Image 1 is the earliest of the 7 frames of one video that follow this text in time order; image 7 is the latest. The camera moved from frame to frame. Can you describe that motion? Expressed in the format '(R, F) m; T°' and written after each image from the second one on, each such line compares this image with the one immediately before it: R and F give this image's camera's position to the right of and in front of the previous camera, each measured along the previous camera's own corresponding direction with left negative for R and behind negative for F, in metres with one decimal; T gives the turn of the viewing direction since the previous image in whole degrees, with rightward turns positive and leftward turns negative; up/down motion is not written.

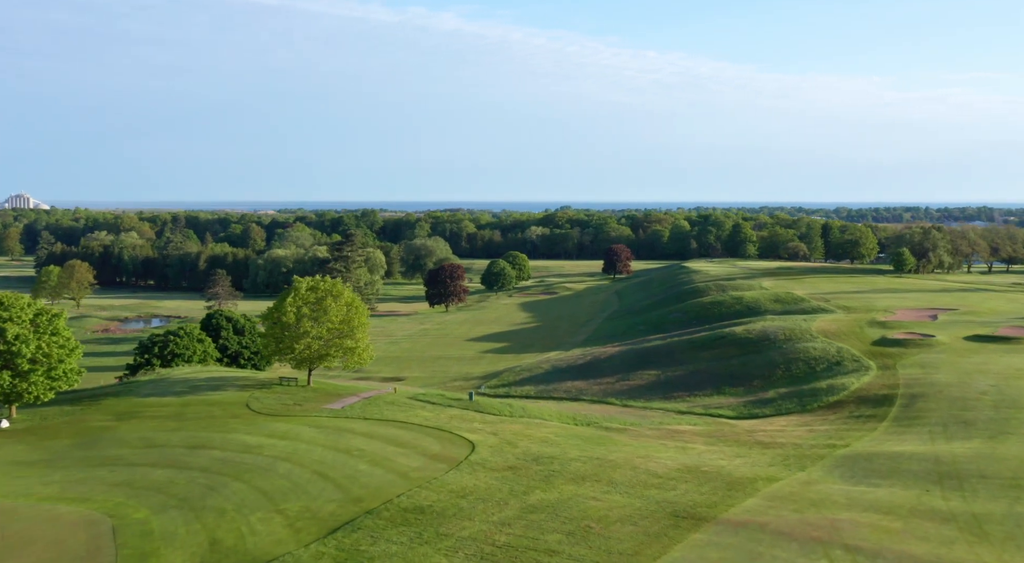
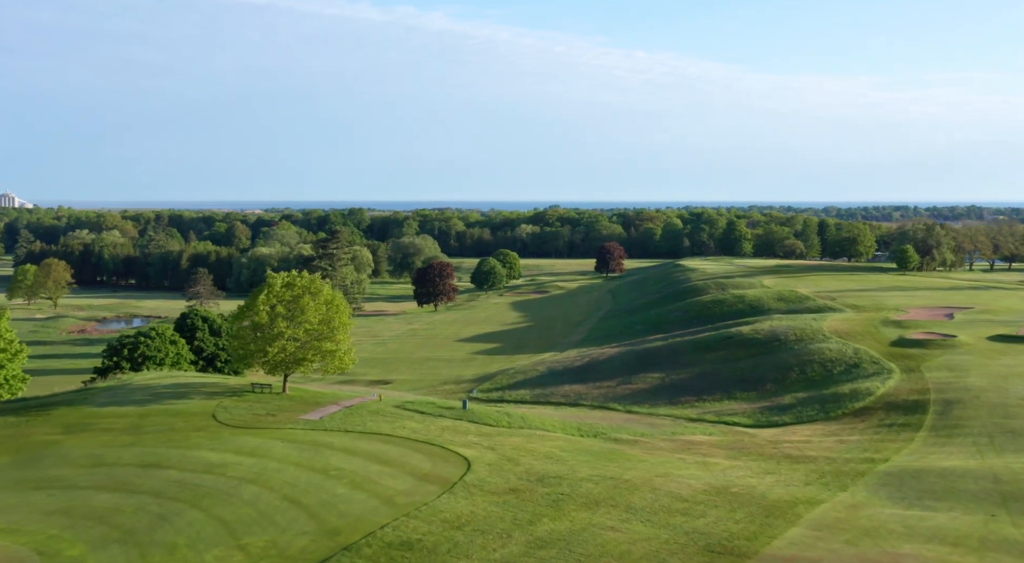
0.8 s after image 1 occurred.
(-0.3, +3.9) m; +1°
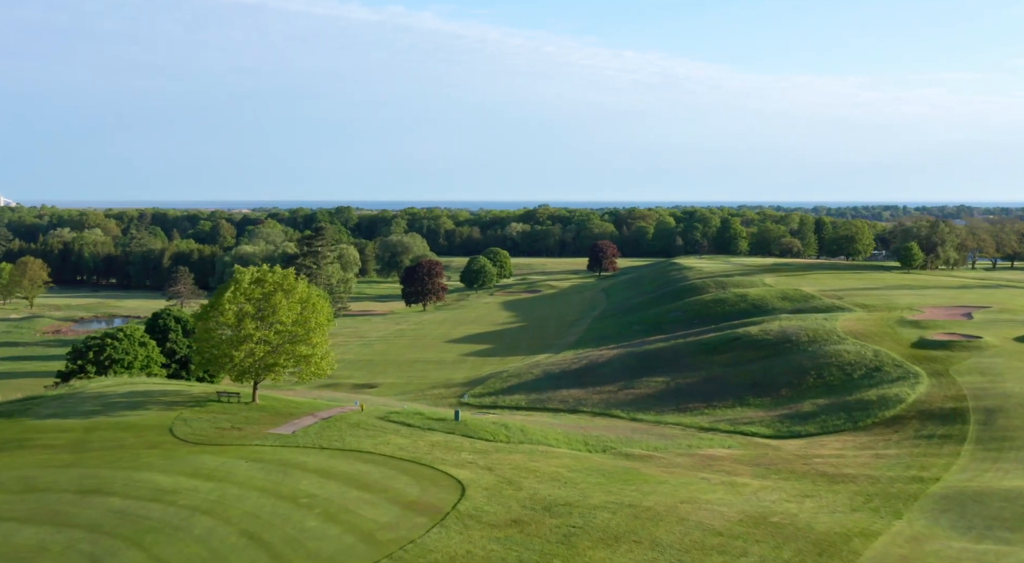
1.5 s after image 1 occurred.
(-0.3, +3.9) m; +1°
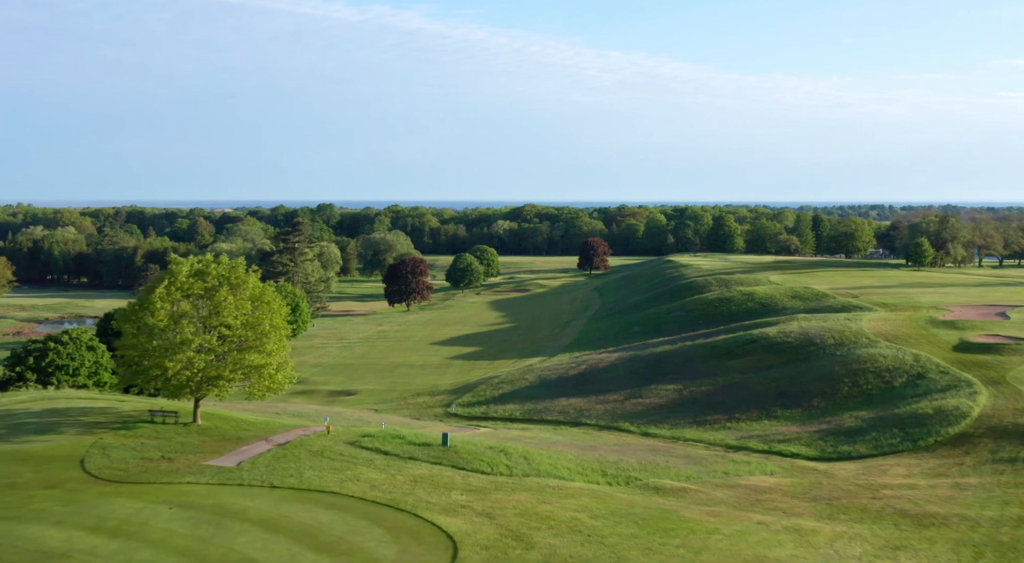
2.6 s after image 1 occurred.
(-0.4, +6.0) m; +1°
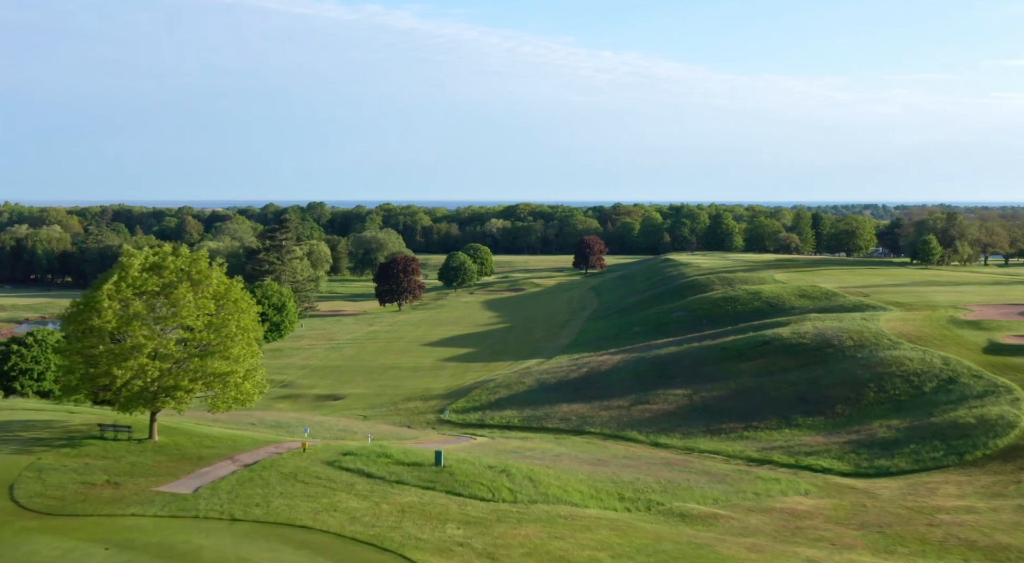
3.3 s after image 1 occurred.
(-0.2, +3.3) m; 0°
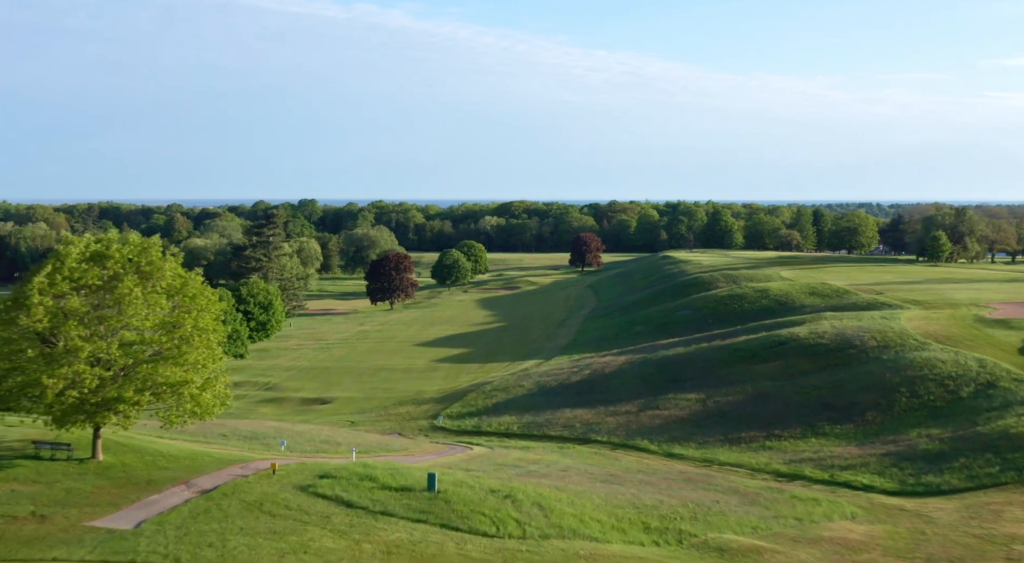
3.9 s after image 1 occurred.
(-0.2, +3.4) m; 0°
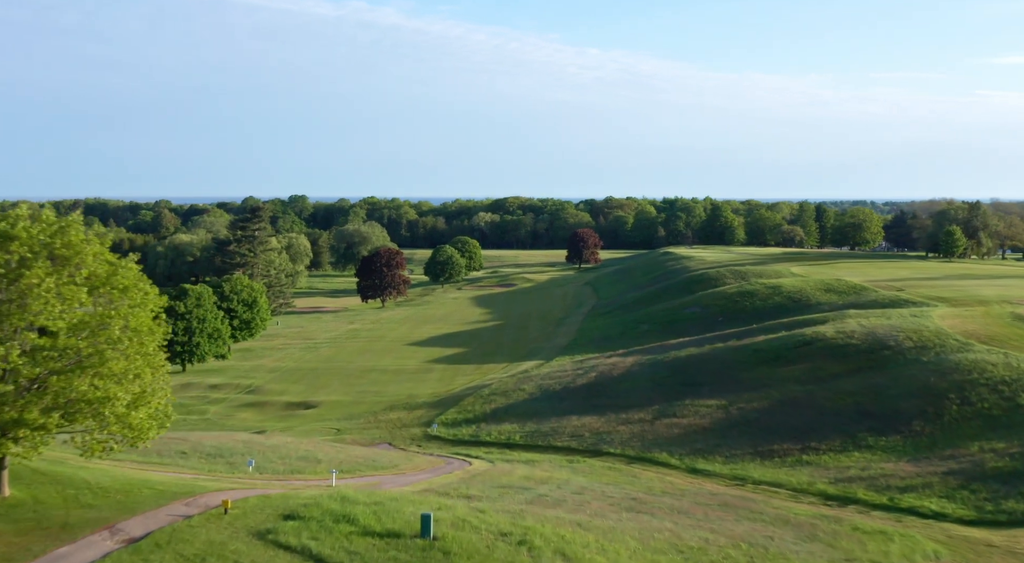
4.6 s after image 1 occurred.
(-0.3, +4.0) m; 0°
